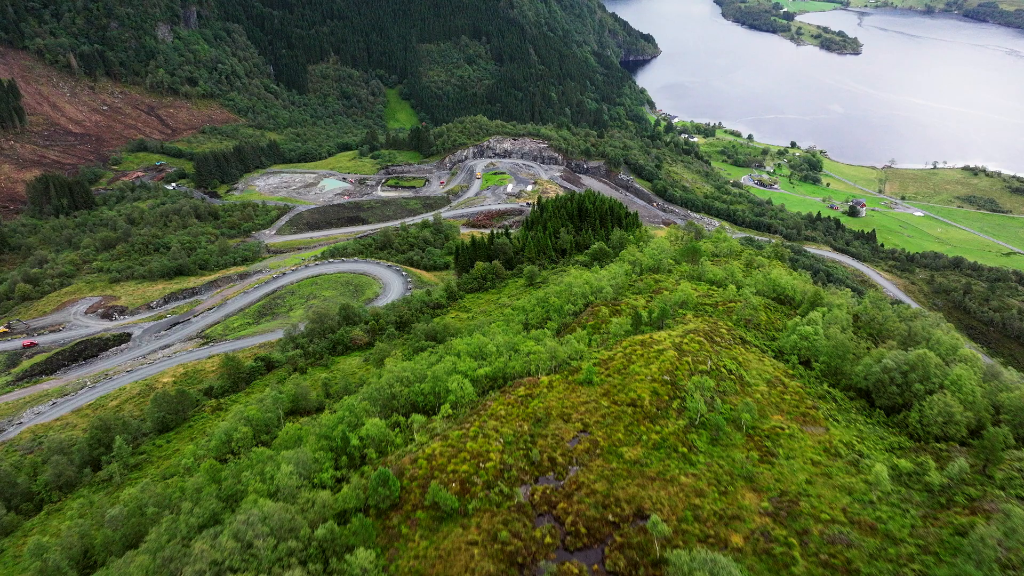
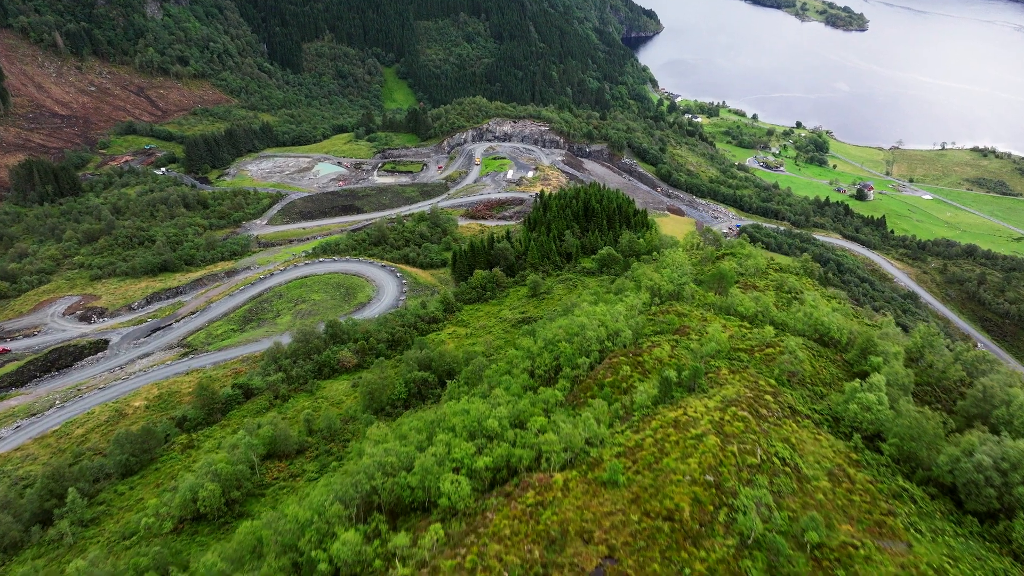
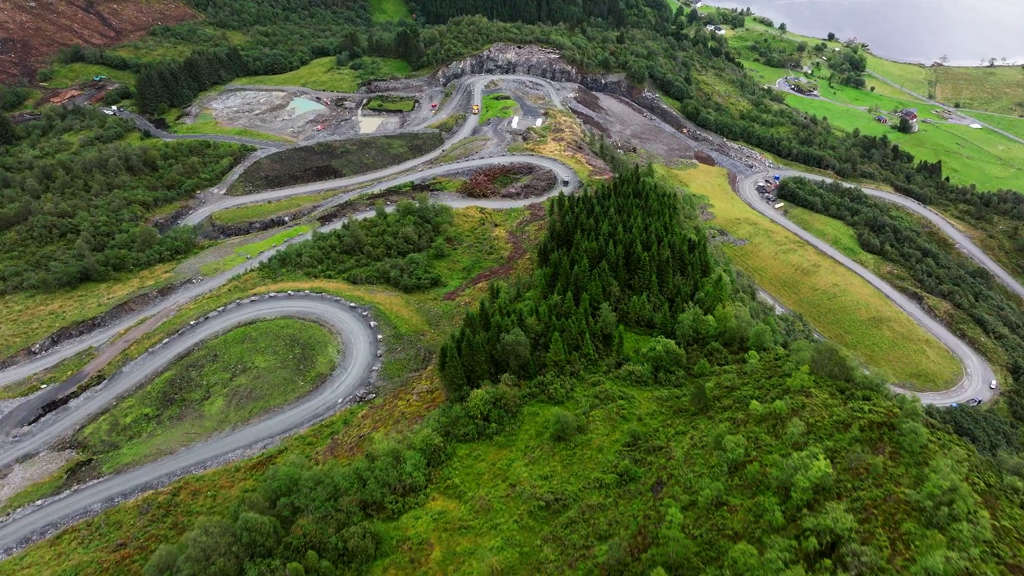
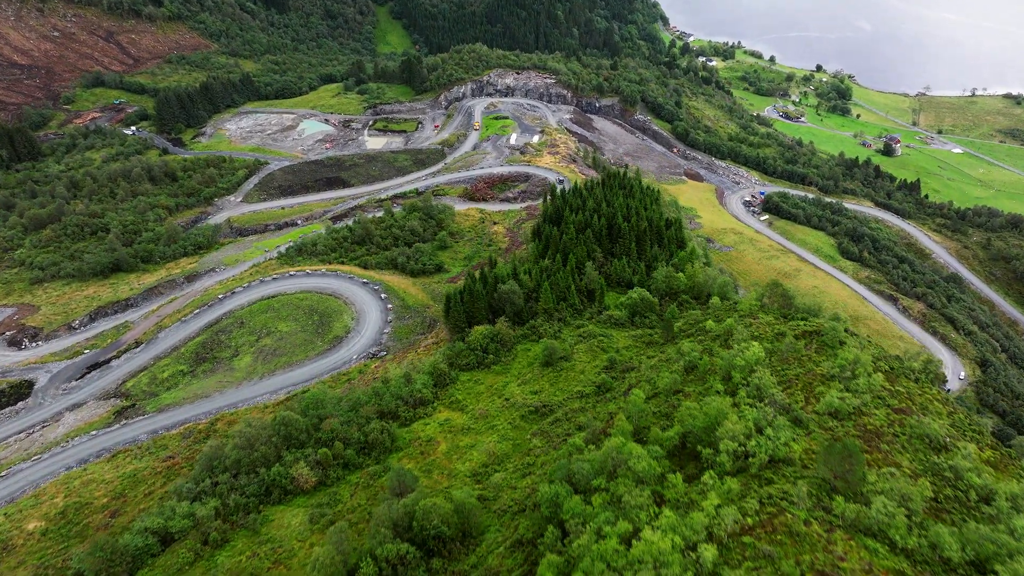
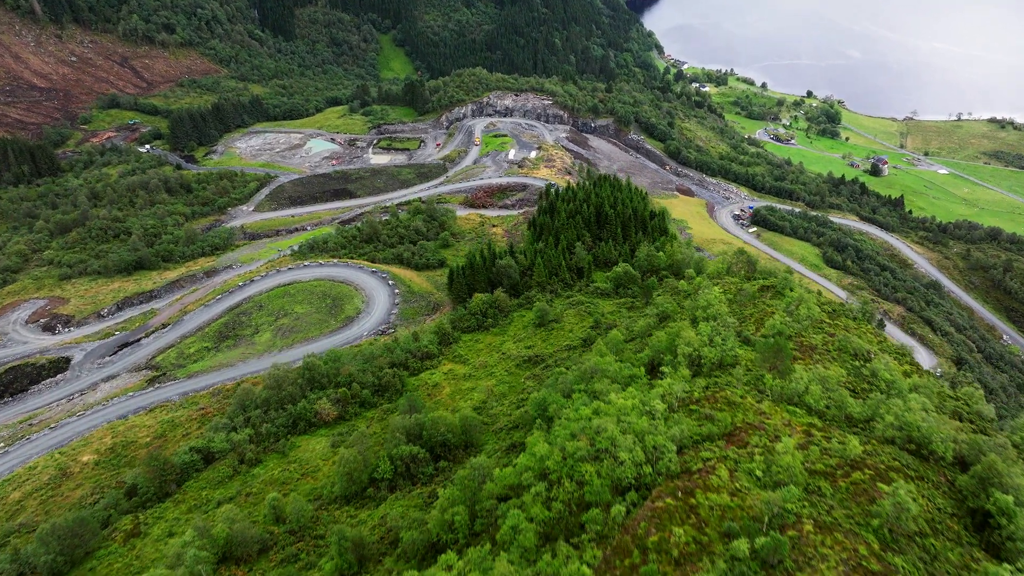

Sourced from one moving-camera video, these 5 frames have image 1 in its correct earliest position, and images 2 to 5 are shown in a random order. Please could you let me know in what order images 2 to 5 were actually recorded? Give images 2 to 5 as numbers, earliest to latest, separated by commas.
2, 5, 4, 3
